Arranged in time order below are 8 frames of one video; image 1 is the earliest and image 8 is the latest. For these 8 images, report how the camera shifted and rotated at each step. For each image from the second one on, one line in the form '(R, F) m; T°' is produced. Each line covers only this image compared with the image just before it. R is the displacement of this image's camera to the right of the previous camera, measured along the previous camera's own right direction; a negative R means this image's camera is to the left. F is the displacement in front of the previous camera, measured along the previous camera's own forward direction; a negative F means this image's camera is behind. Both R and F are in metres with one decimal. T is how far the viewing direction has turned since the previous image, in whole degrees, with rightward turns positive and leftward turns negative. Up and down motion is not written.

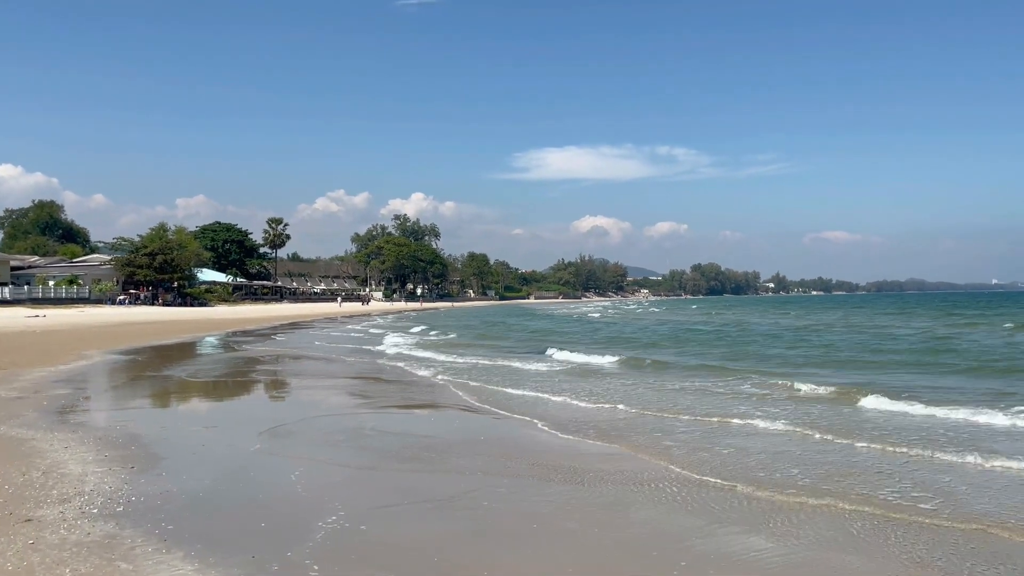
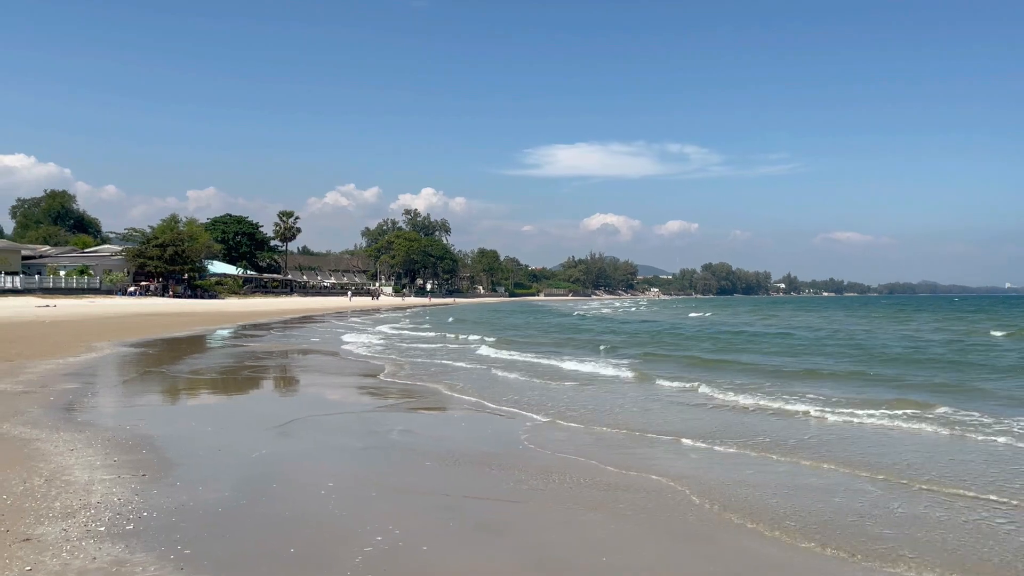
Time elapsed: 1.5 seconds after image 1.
(-0.4, +0.7) m; -1°
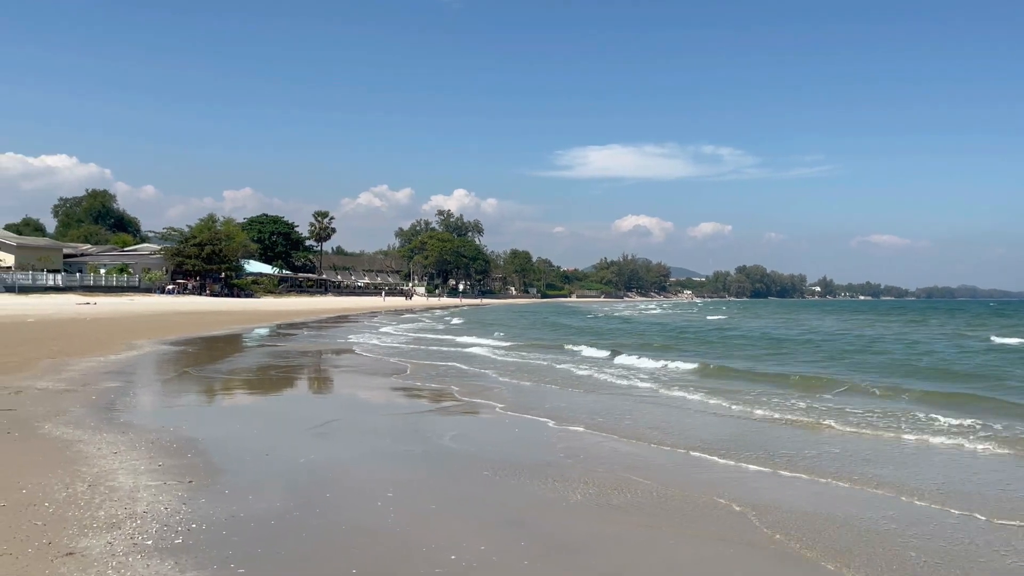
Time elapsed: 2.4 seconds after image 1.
(-0.3, +0.5) m; -2°
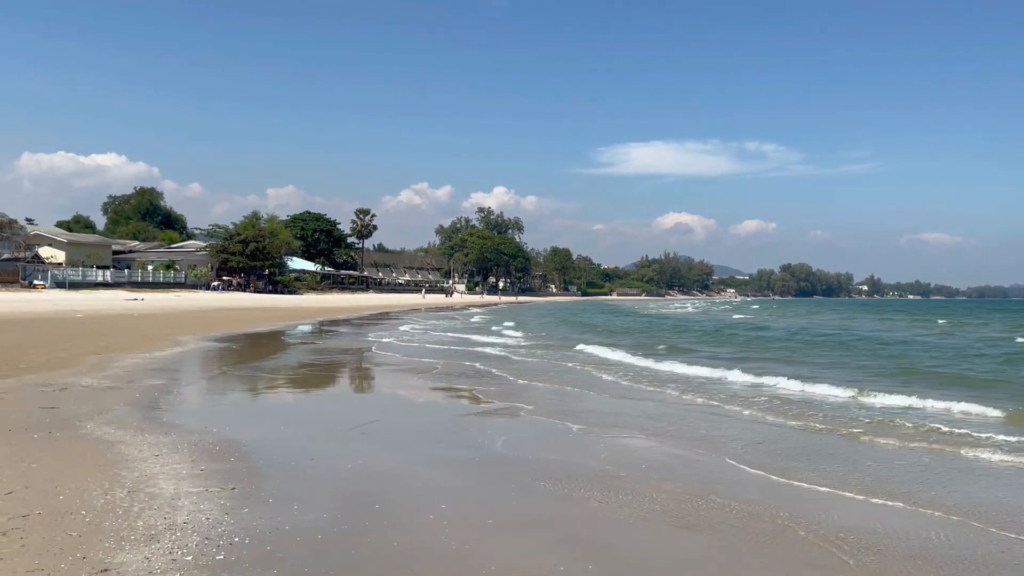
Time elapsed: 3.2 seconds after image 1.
(-0.2, +0.5) m; -3°
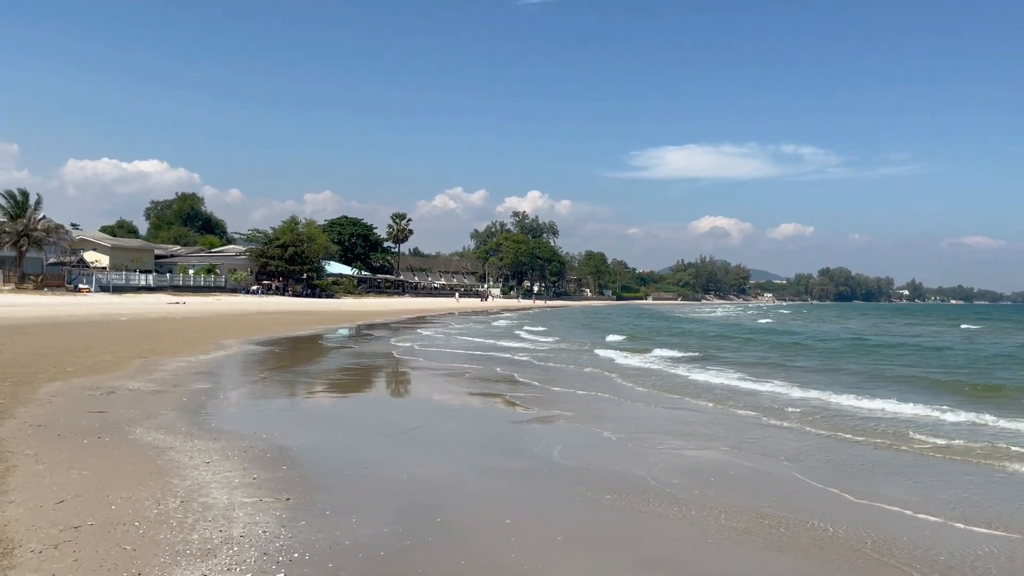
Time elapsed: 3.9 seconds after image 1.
(-0.2, +0.3) m; -2°
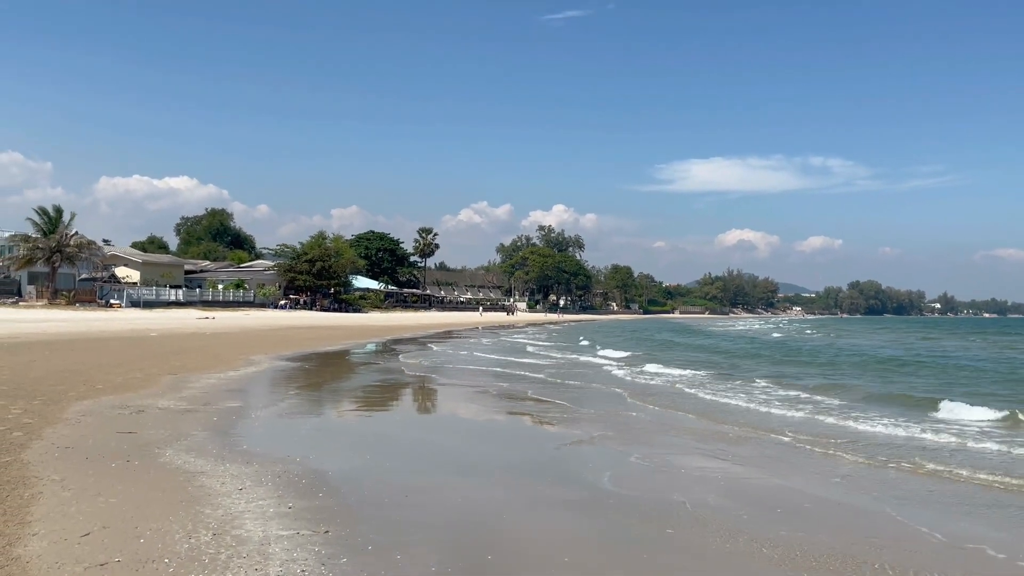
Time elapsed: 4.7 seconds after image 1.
(-0.2, +0.4) m; -2°
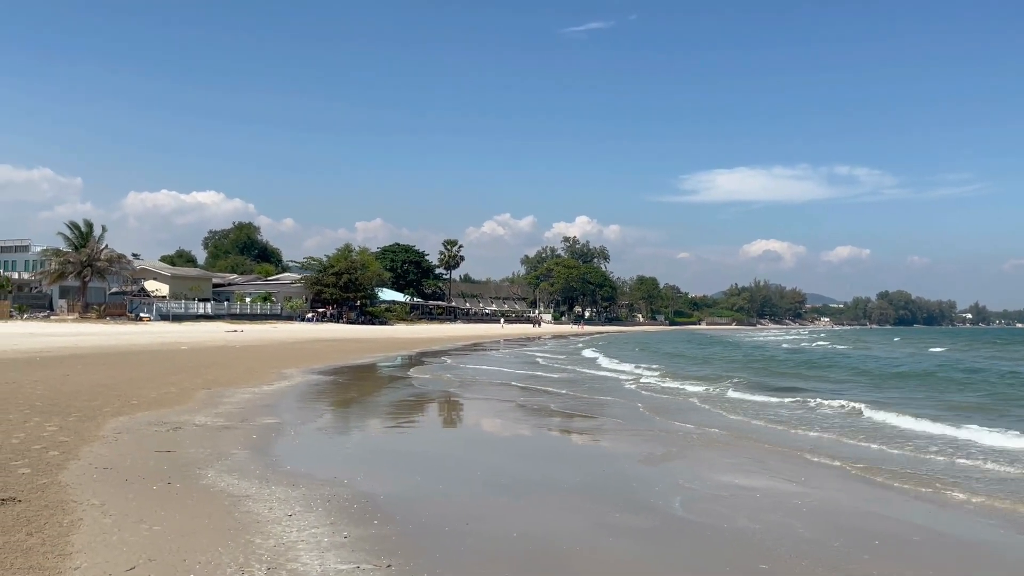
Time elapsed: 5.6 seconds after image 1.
(-0.4, +0.5) m; -2°
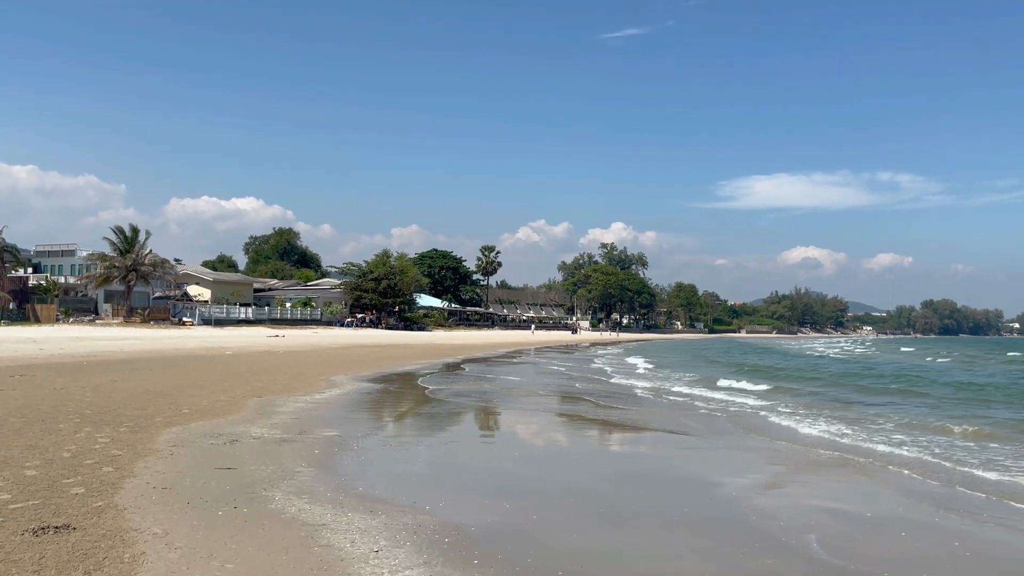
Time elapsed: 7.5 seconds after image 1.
(-0.6, +0.9) m; -2°
